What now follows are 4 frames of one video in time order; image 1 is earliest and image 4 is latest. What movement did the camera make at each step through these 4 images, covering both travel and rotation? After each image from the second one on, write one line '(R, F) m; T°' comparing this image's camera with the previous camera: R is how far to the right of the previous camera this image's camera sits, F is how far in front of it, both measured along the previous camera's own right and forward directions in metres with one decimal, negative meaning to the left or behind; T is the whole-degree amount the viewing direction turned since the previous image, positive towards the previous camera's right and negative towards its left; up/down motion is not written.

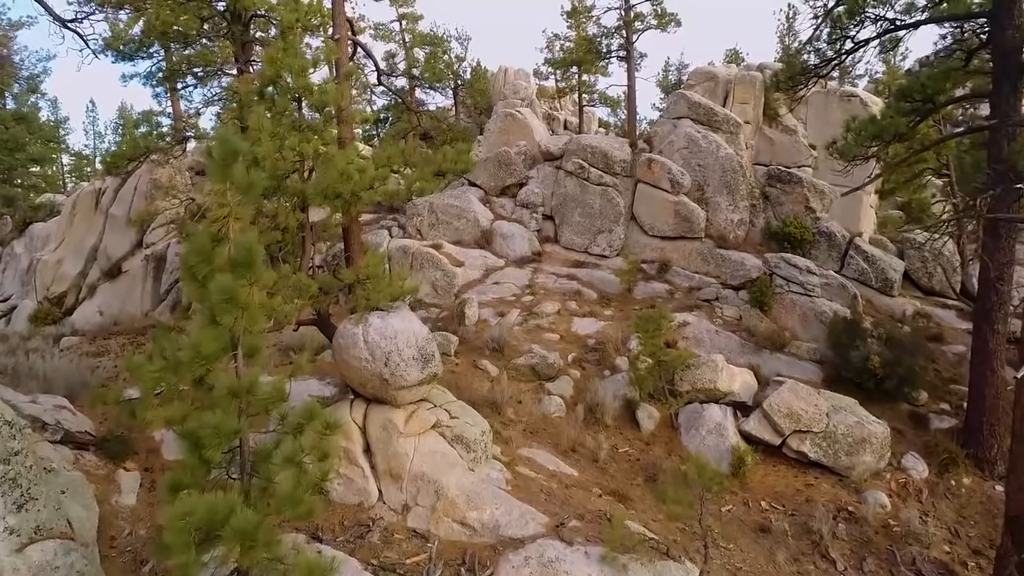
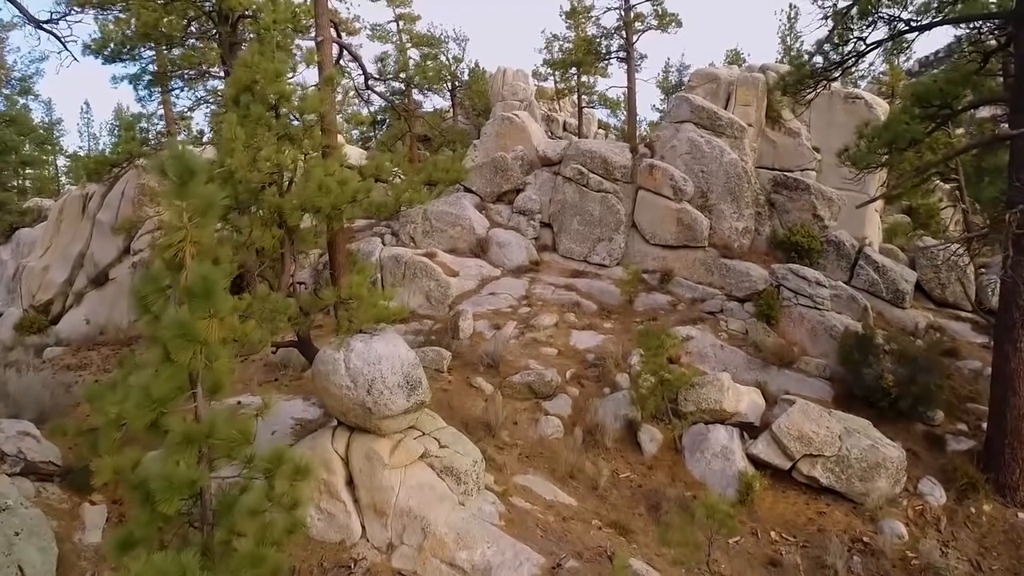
(+0.1, +0.5) m; 0°
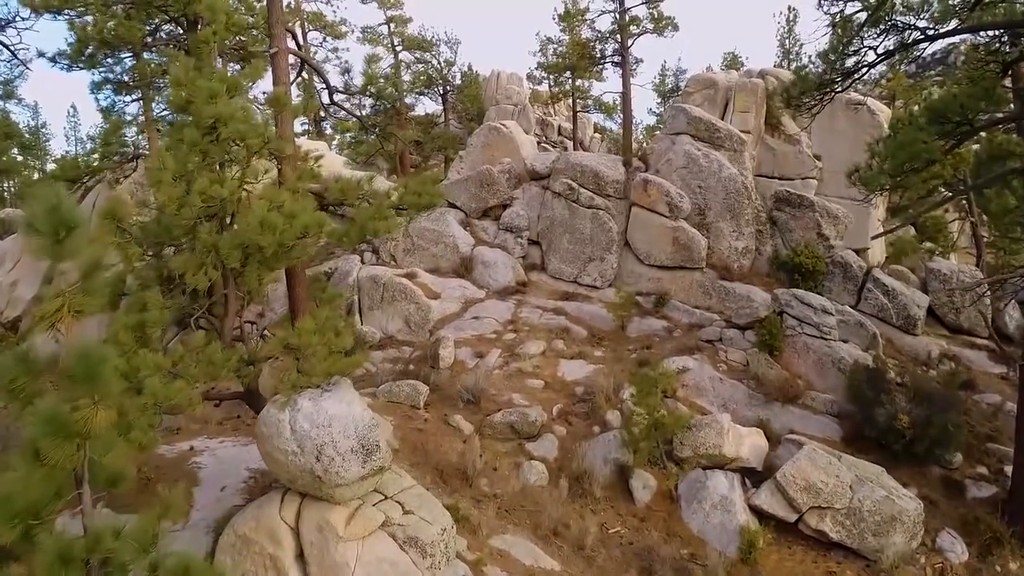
(+0.2, +0.8) m; 0°
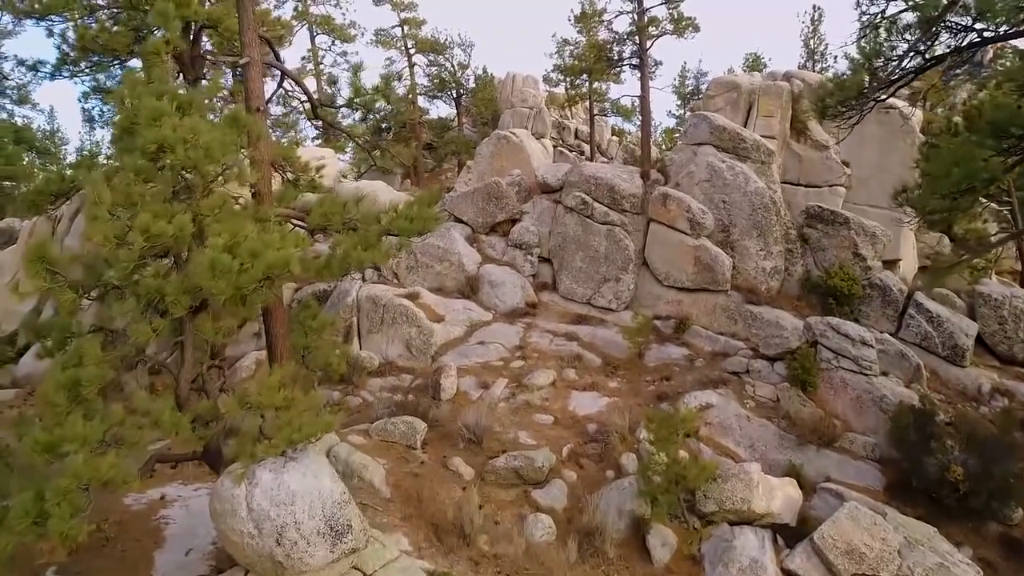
(+0.2, +0.8) m; -2°
